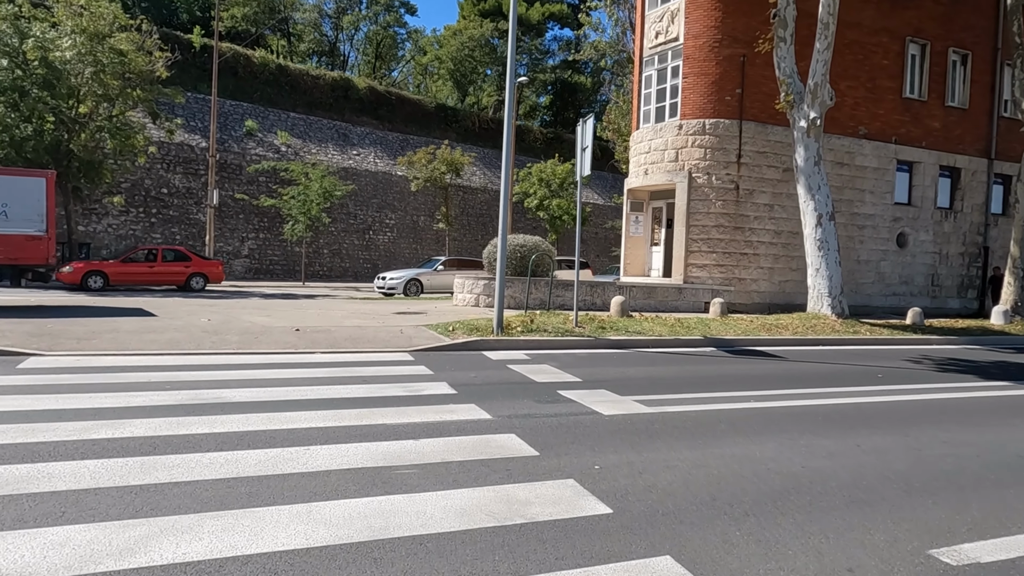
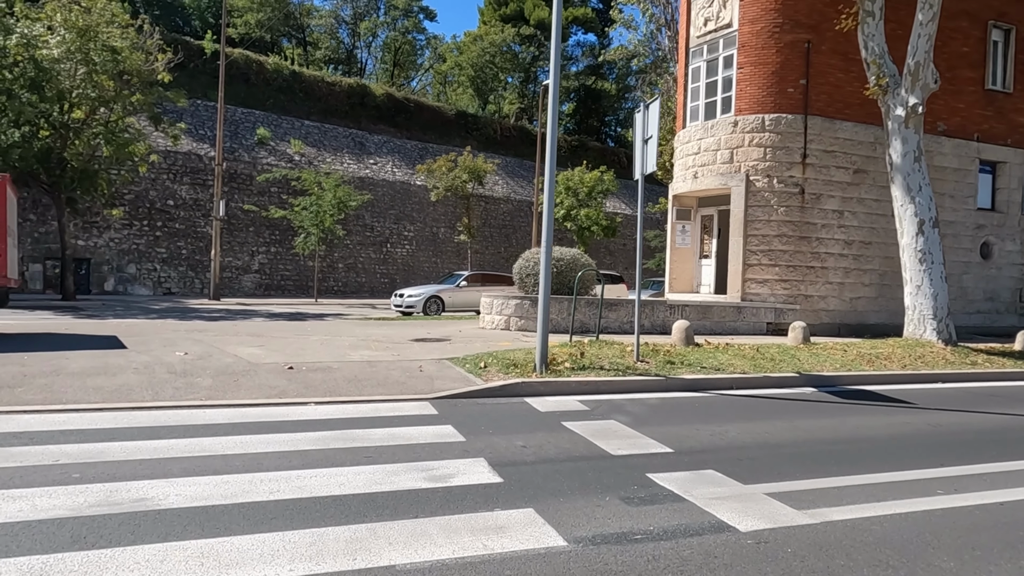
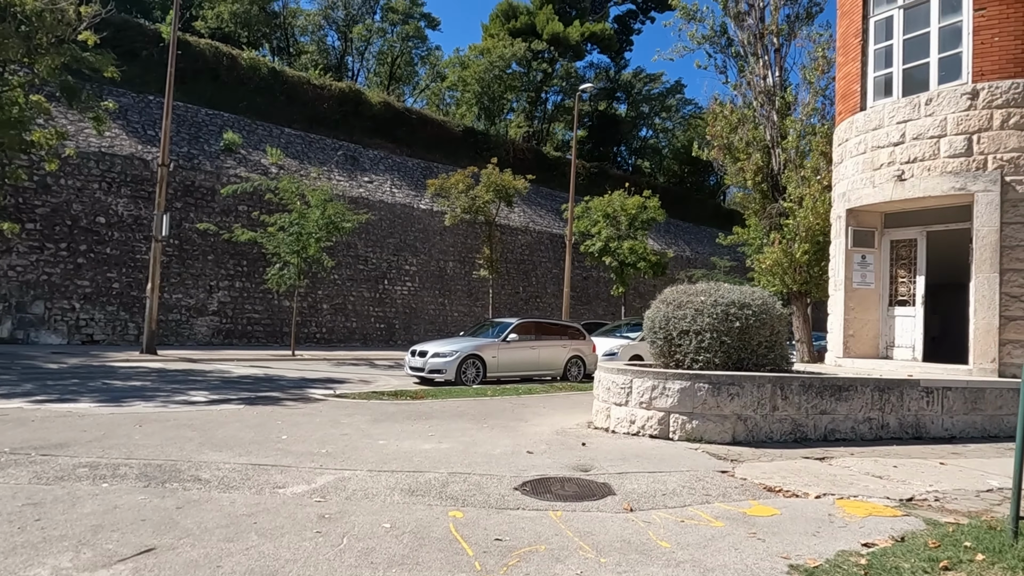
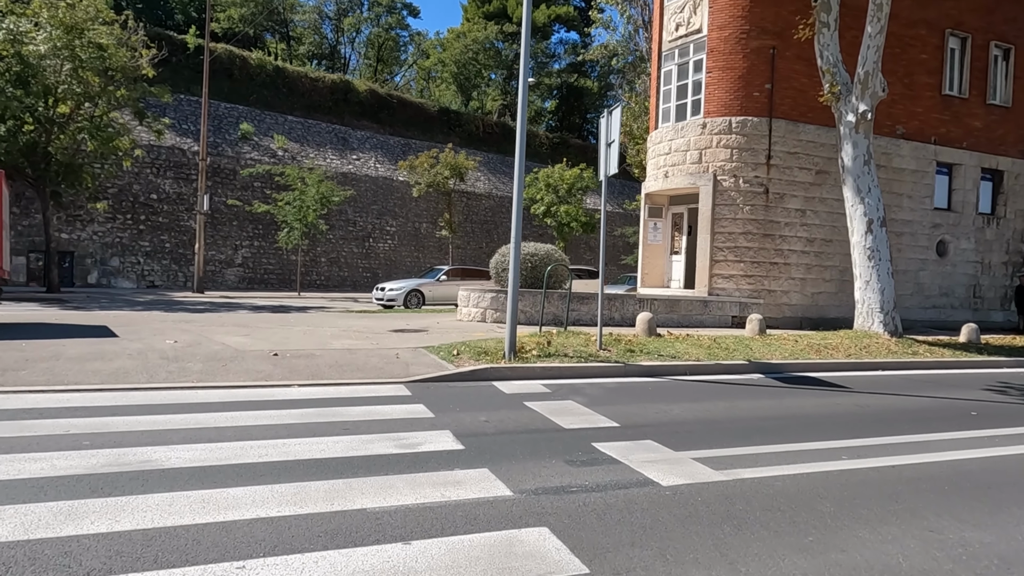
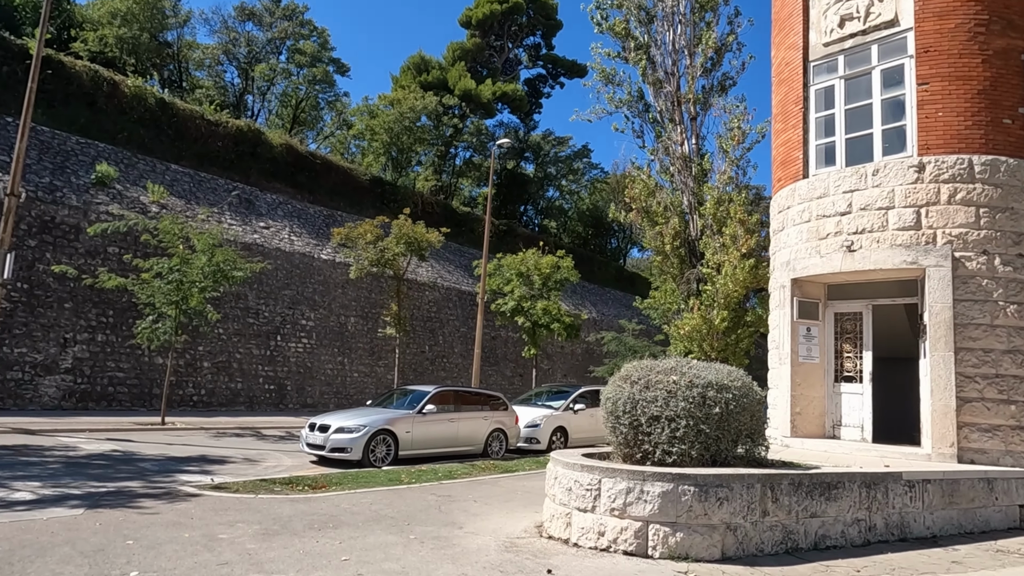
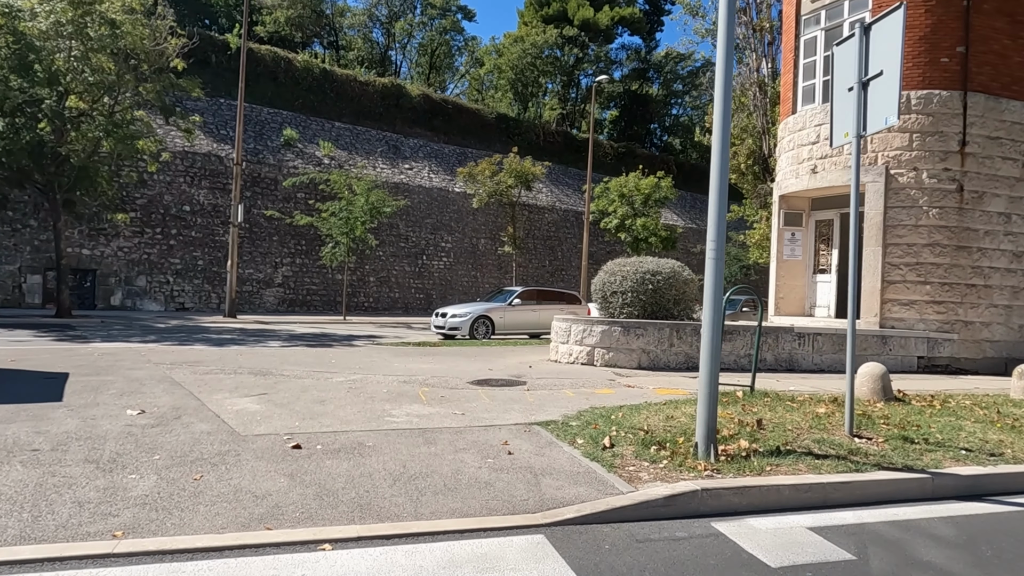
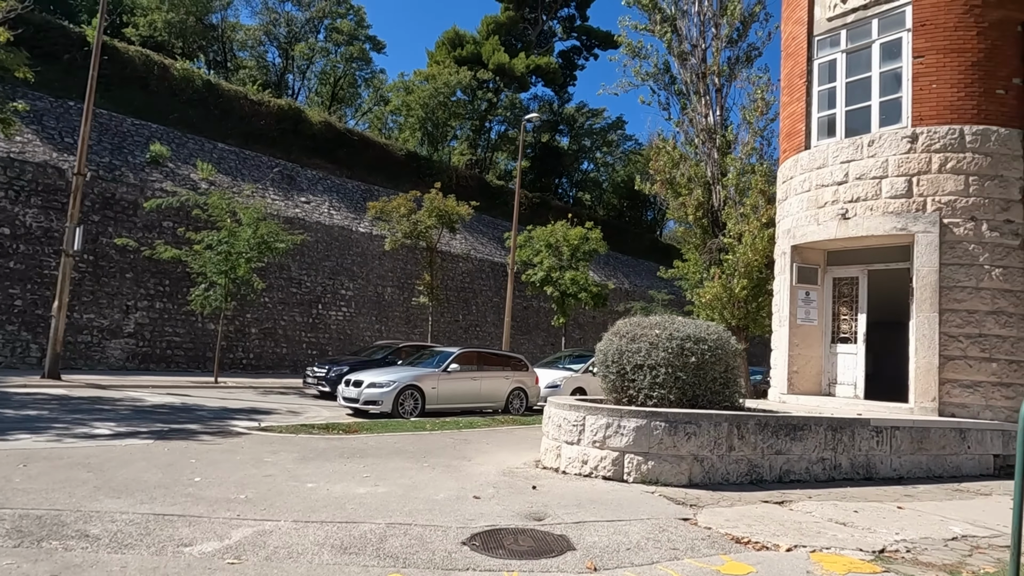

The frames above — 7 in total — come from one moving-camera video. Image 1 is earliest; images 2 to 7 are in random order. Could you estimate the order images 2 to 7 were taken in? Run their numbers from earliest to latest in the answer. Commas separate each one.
4, 2, 6, 3, 7, 5
